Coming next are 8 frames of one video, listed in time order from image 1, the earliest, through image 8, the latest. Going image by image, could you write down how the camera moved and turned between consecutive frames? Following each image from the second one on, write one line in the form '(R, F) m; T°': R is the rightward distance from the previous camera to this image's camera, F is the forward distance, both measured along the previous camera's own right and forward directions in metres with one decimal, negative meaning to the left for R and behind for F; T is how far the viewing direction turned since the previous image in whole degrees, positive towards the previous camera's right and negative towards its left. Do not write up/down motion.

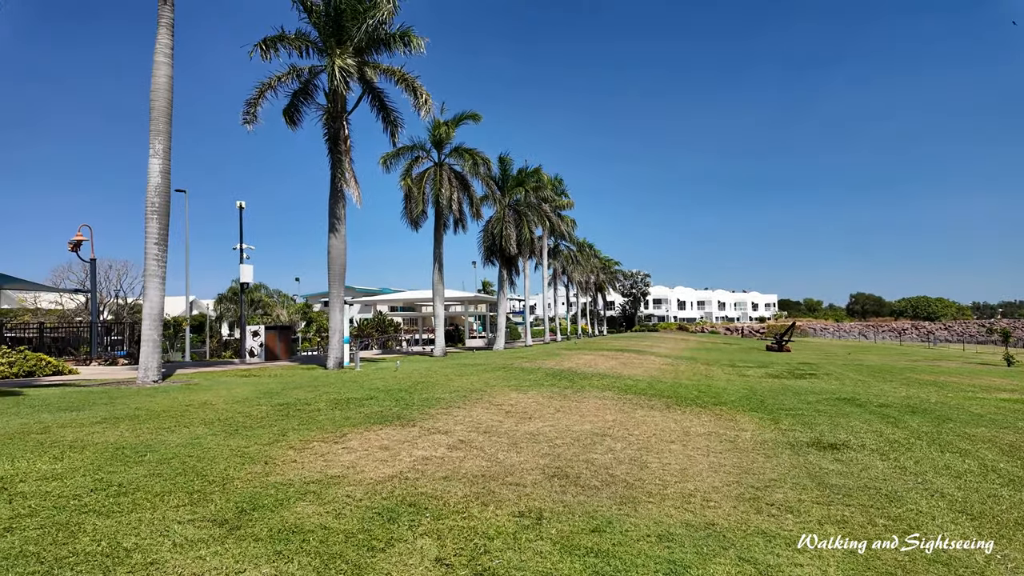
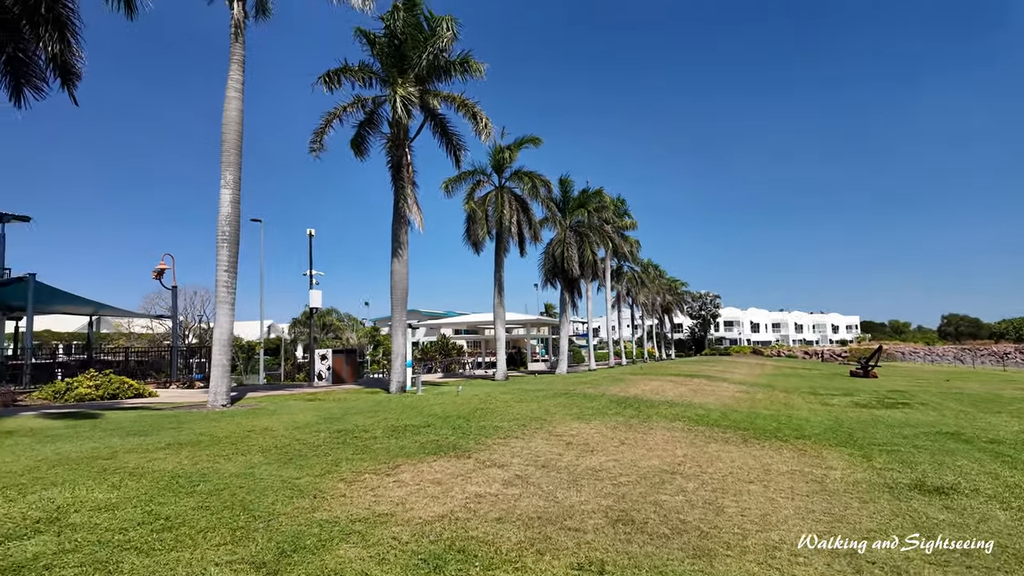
(+0.1, +0.4) m; -6°
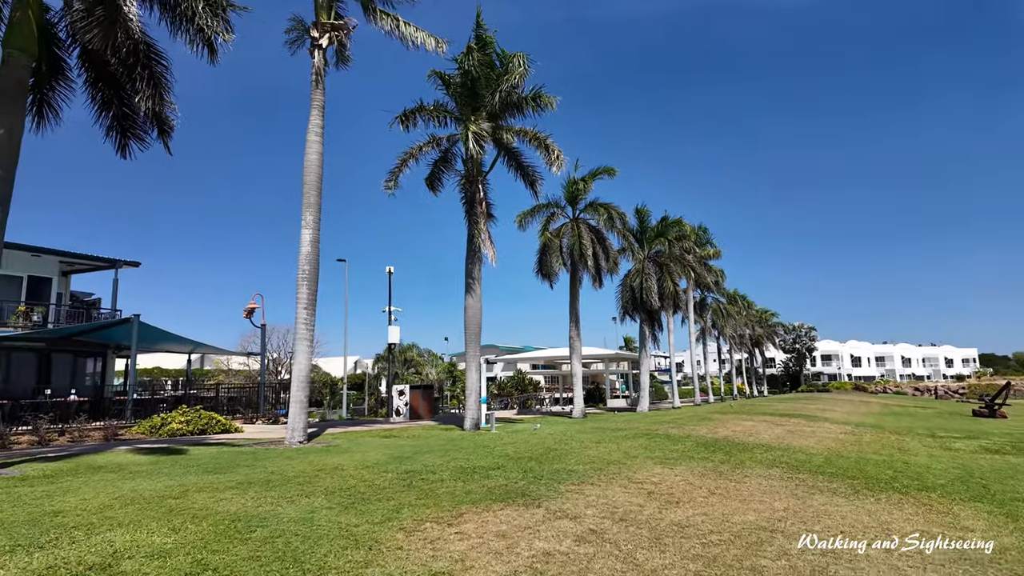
(+0.1, +0.5) m; -8°
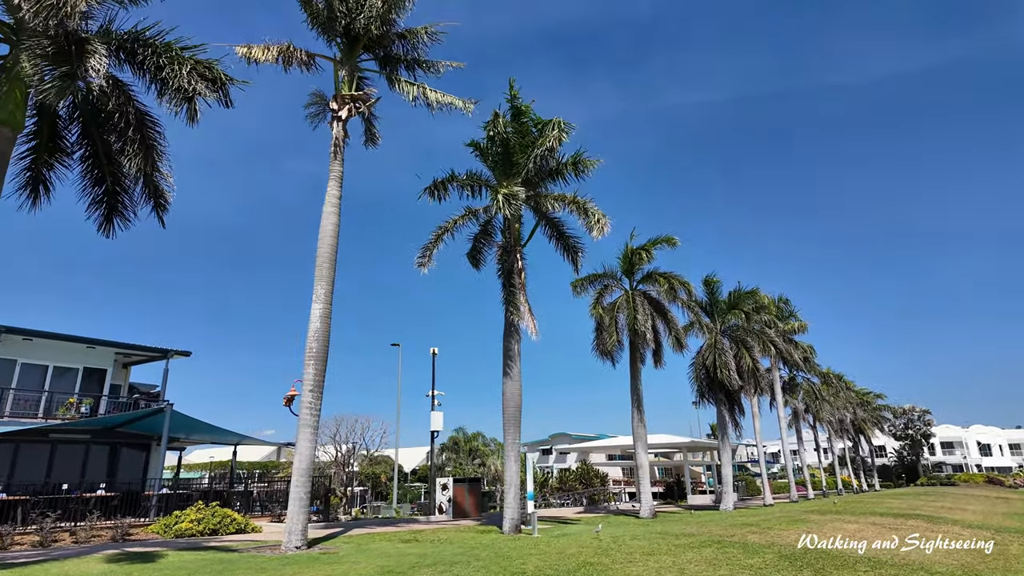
(+1.0, +1.8) m; -7°
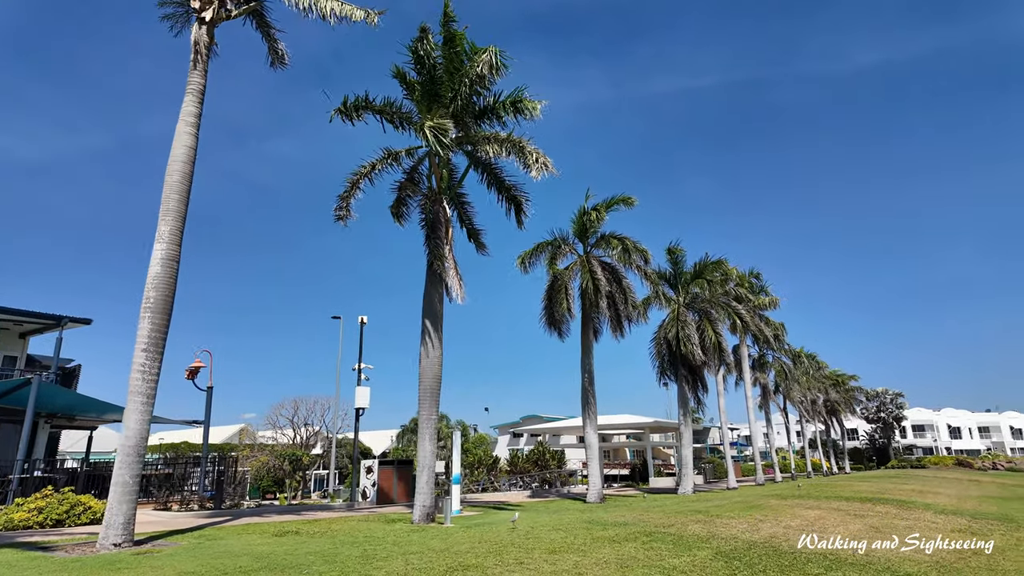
(+1.6, +2.3) m; +2°
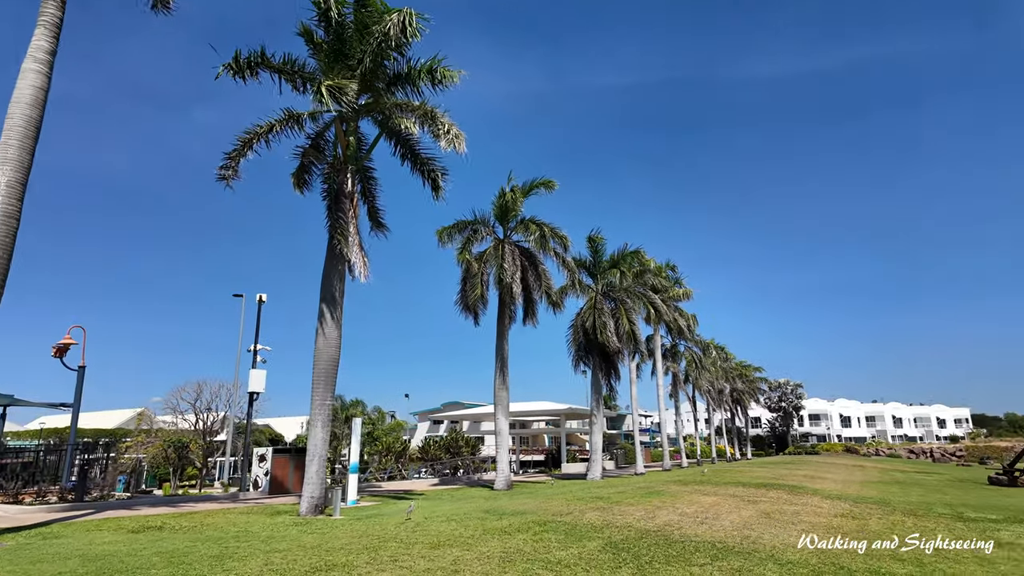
(+0.5, +0.6) m; +7°
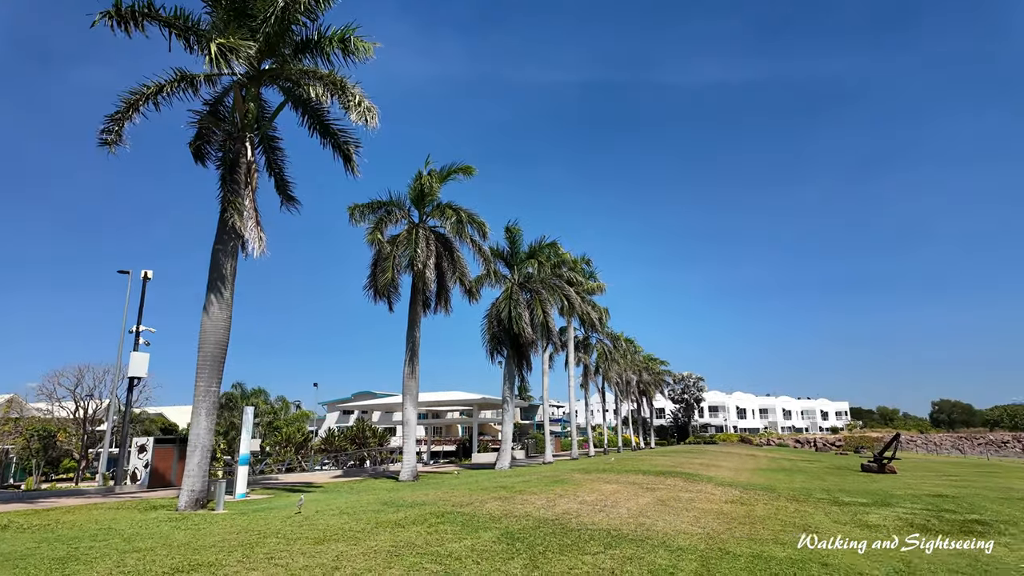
(+0.3, +0.3) m; +8°
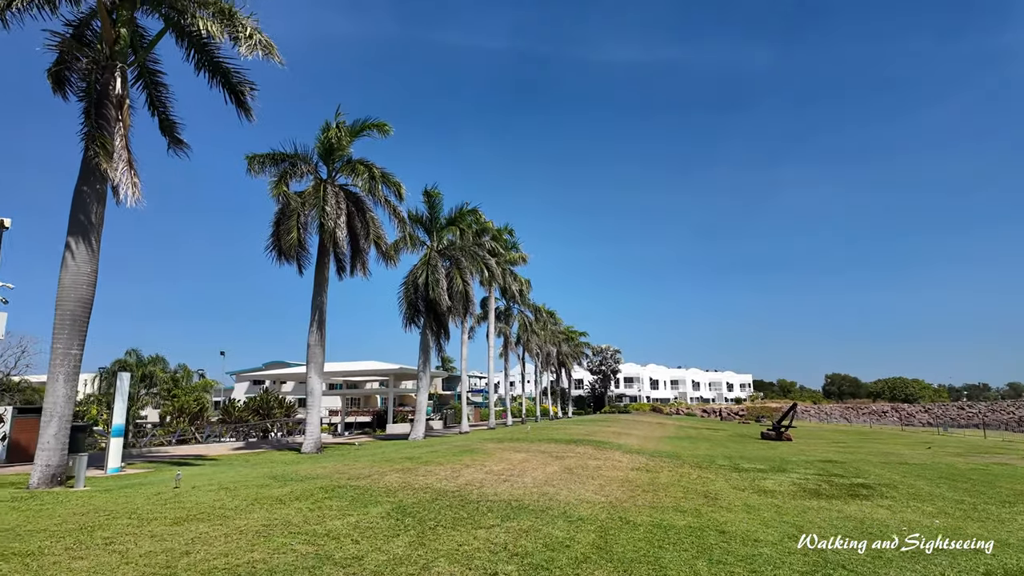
(+0.4, +0.6) m; +7°
